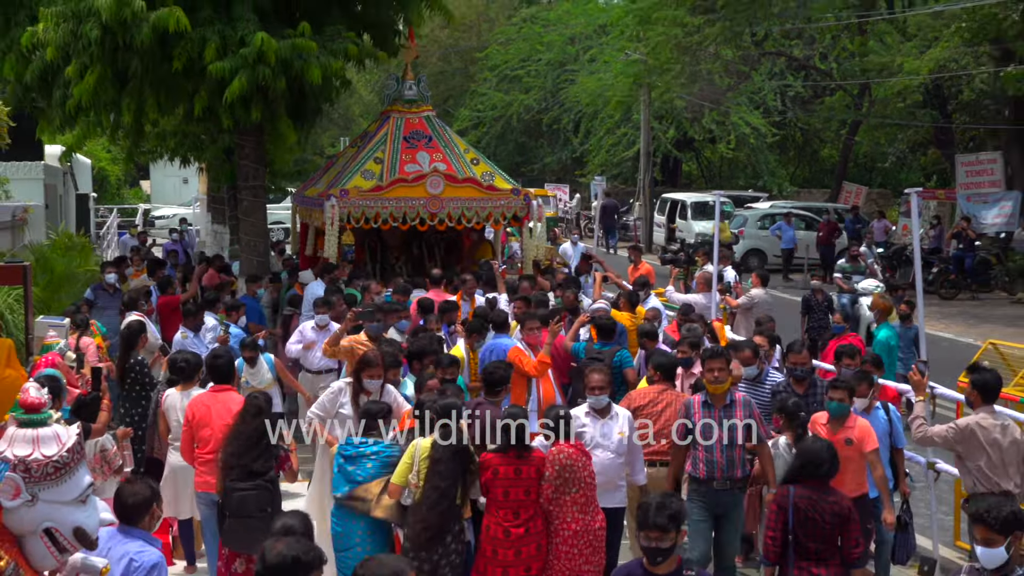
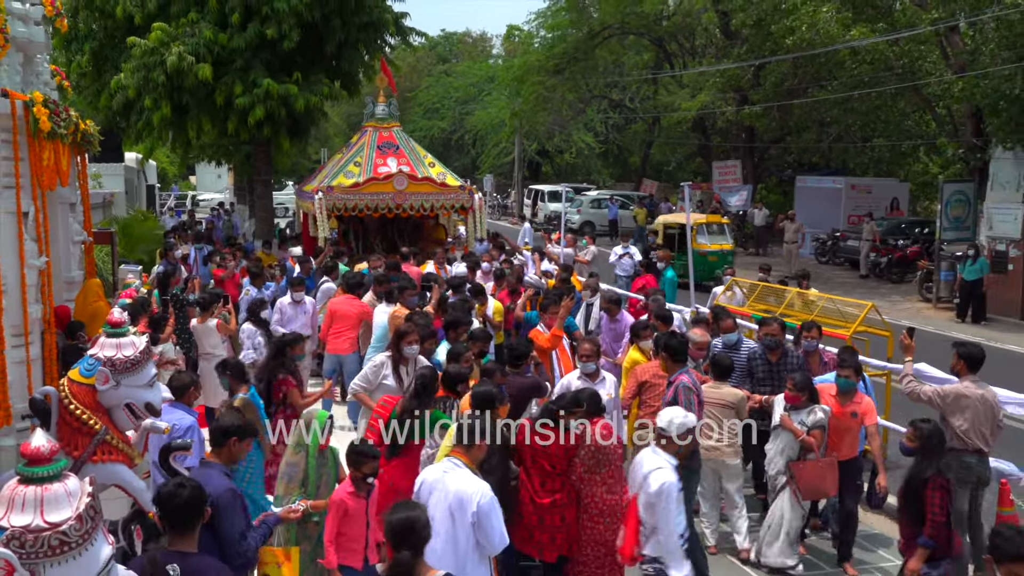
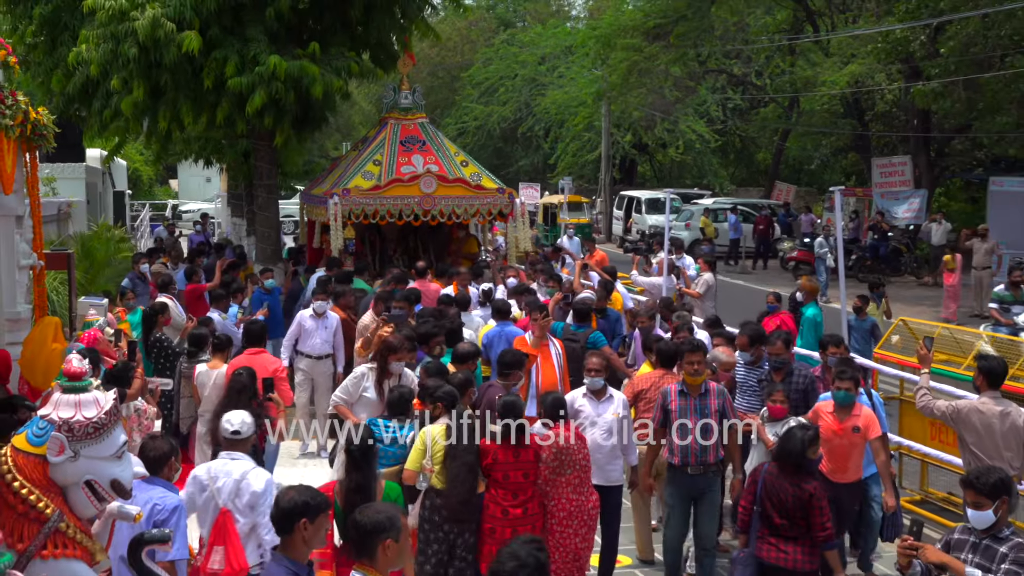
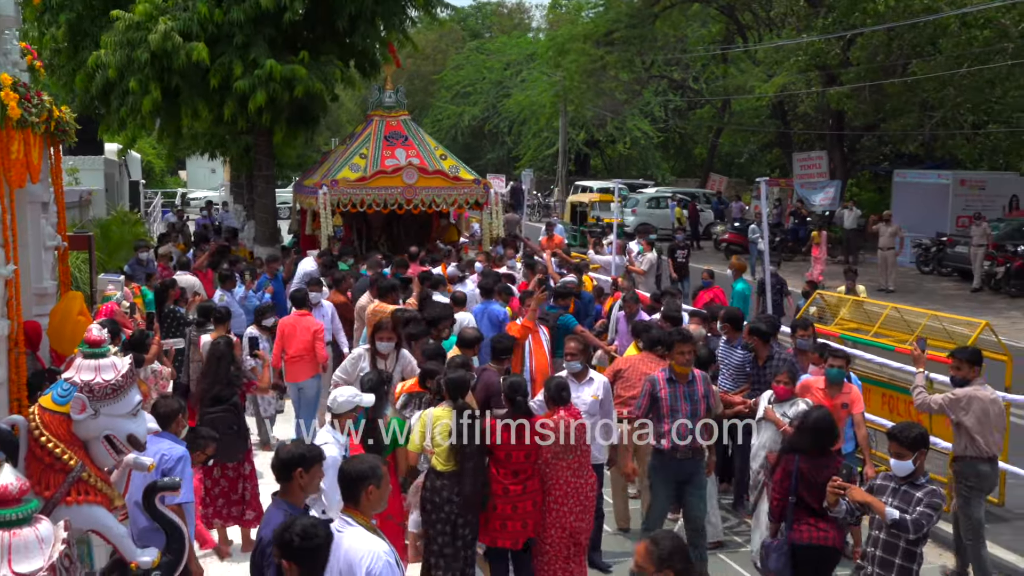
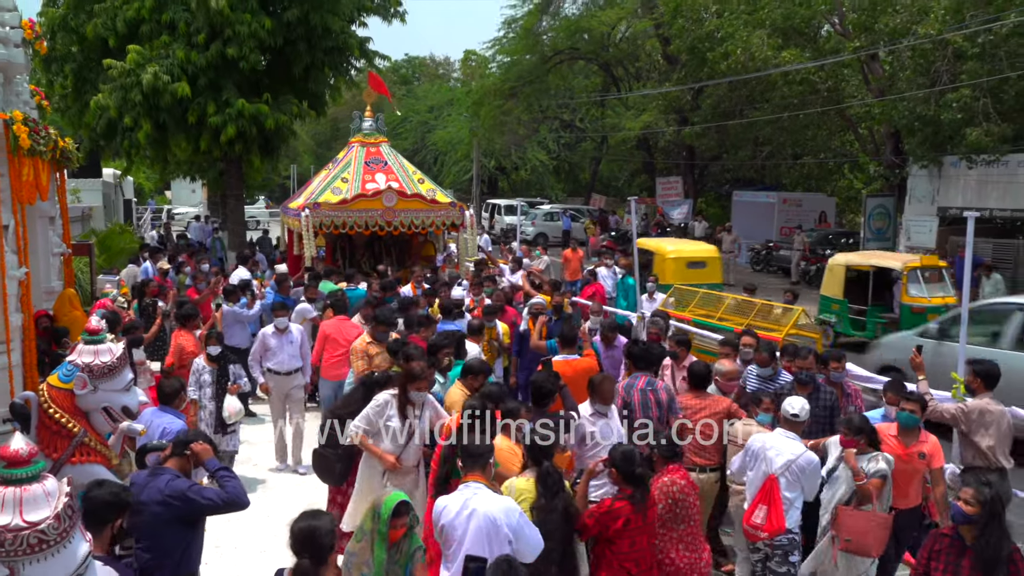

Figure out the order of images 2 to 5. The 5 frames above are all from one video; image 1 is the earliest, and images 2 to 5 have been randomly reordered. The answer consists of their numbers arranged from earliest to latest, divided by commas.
3, 4, 2, 5
